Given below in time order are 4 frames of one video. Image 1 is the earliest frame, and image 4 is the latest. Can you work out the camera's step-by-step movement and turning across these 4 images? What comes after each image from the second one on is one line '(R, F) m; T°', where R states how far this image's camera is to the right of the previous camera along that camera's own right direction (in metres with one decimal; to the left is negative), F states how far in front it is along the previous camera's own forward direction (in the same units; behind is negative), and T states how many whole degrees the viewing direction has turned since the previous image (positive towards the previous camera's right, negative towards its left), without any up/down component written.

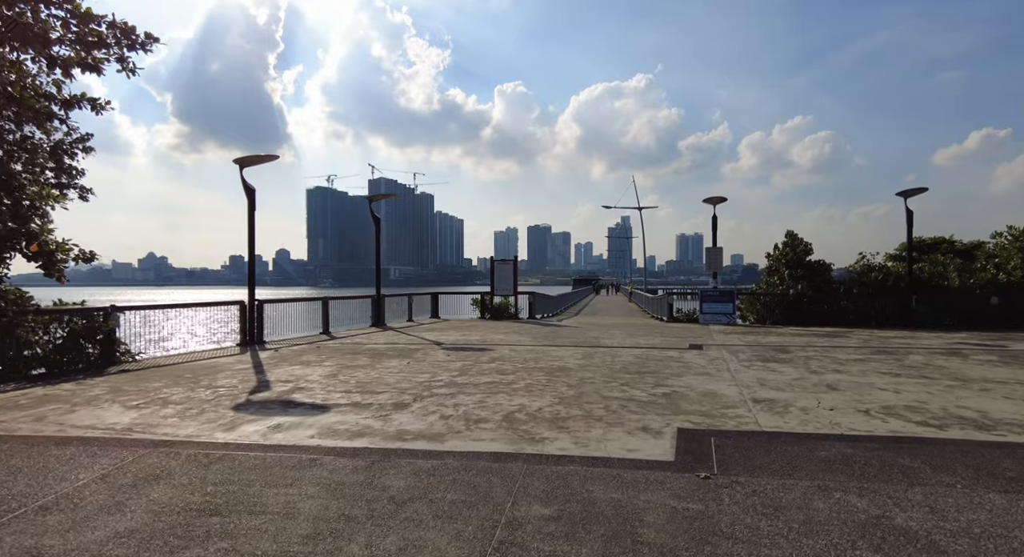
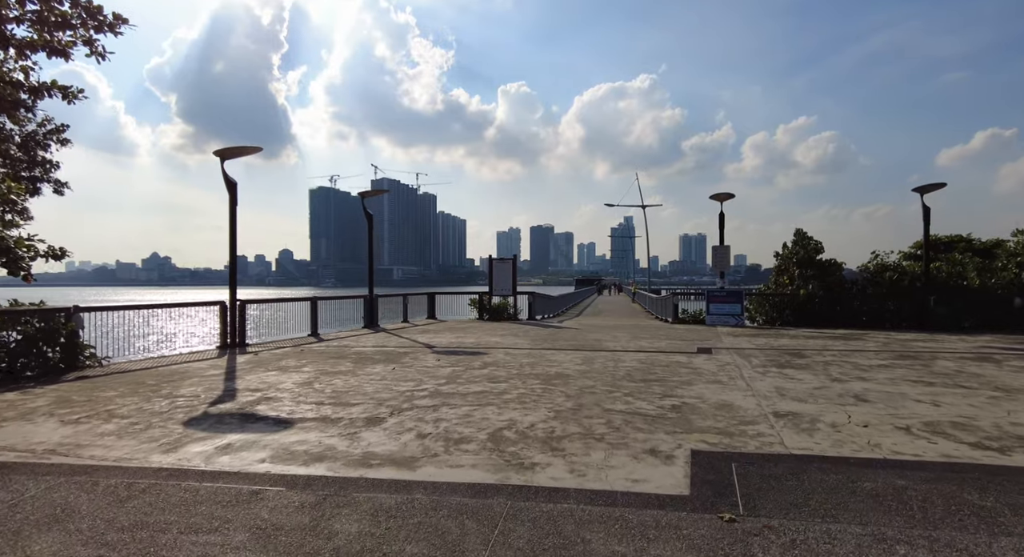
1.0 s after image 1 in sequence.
(+0.1, +0.8) m; 0°
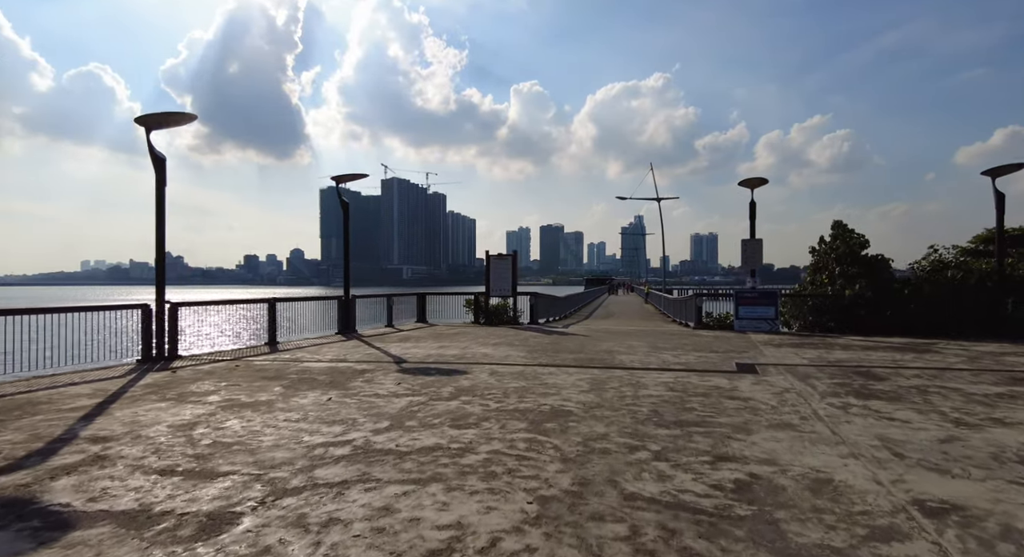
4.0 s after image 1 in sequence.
(+0.4, +2.8) m; -1°
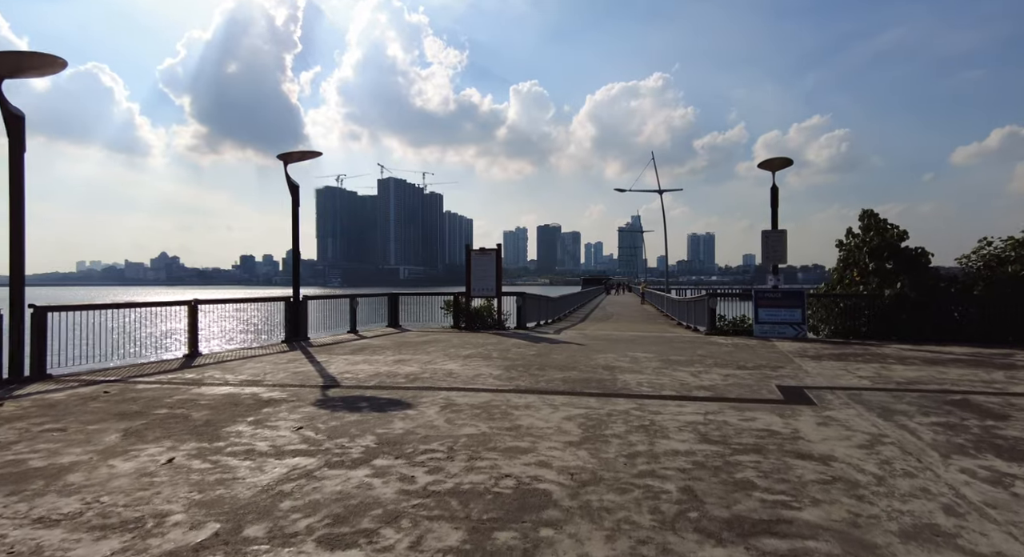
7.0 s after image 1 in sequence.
(+0.4, +2.7) m; 0°
